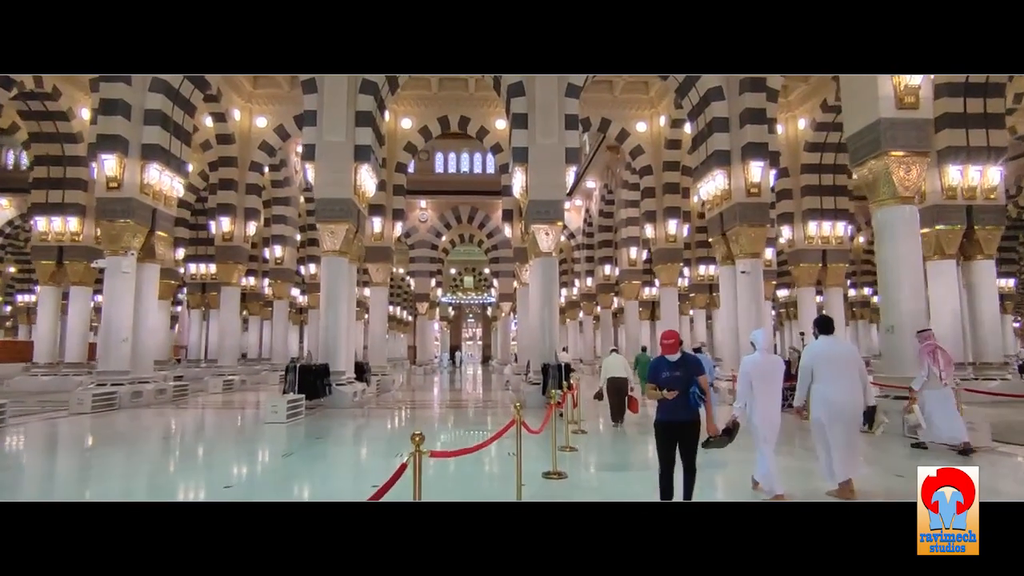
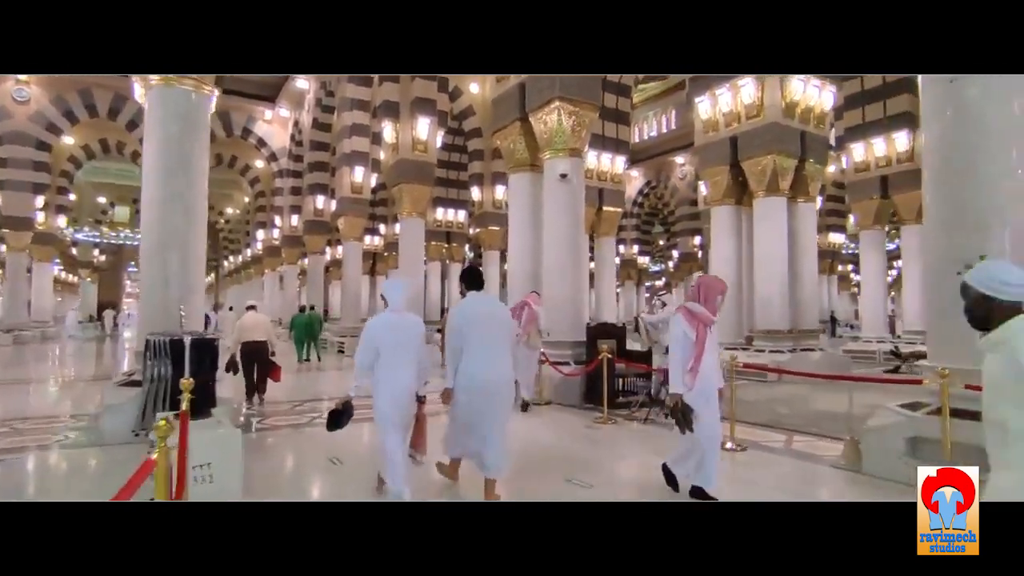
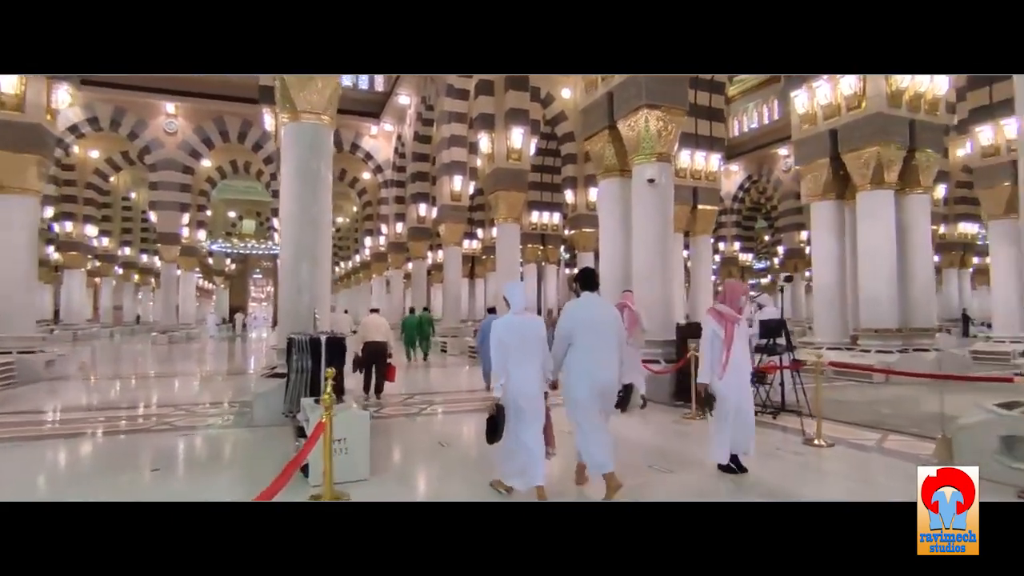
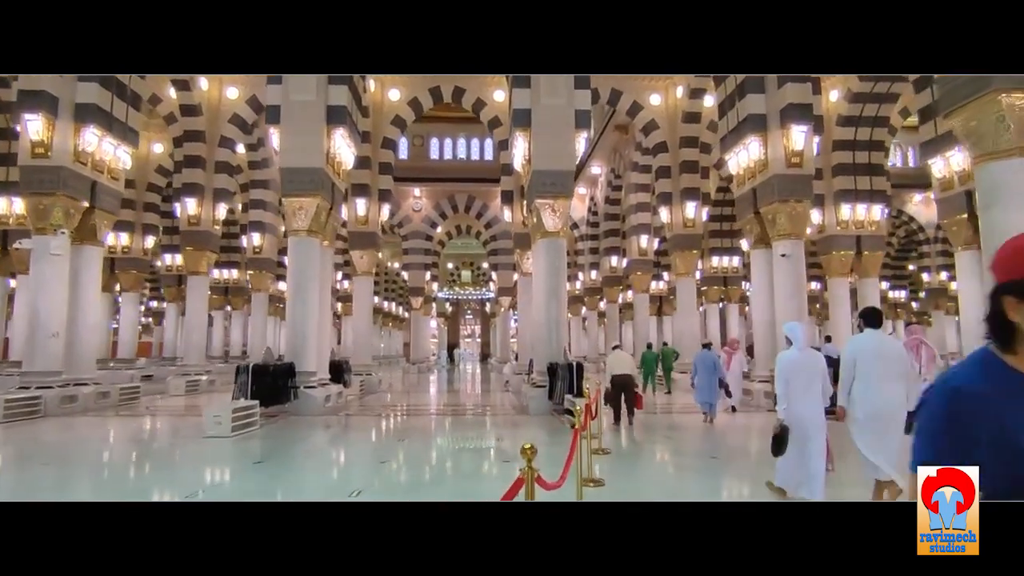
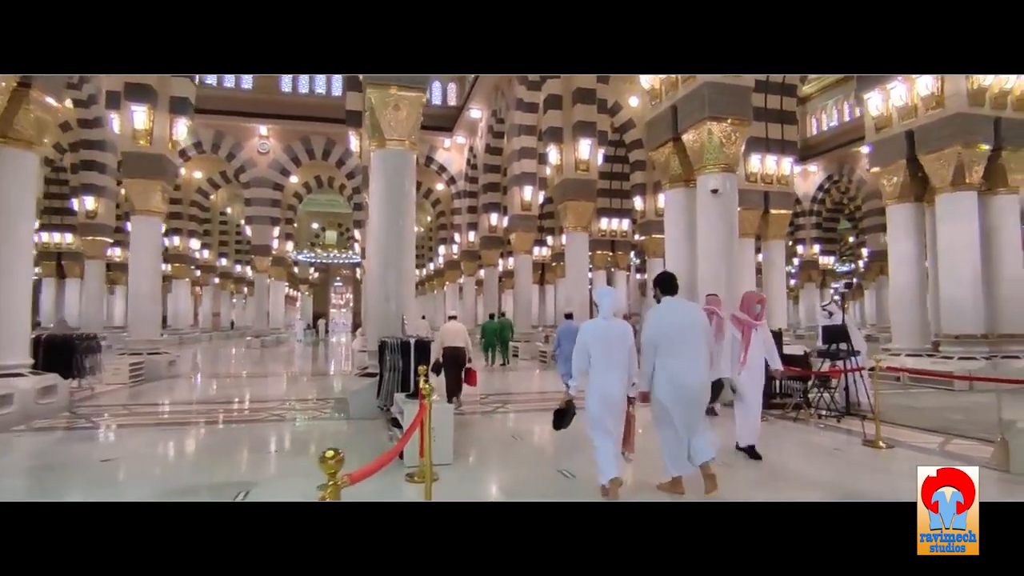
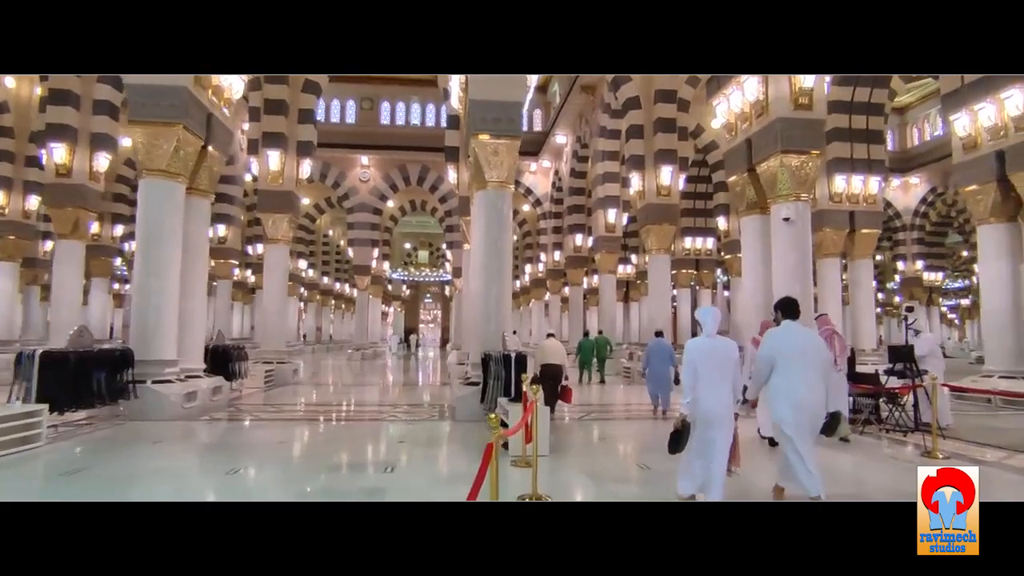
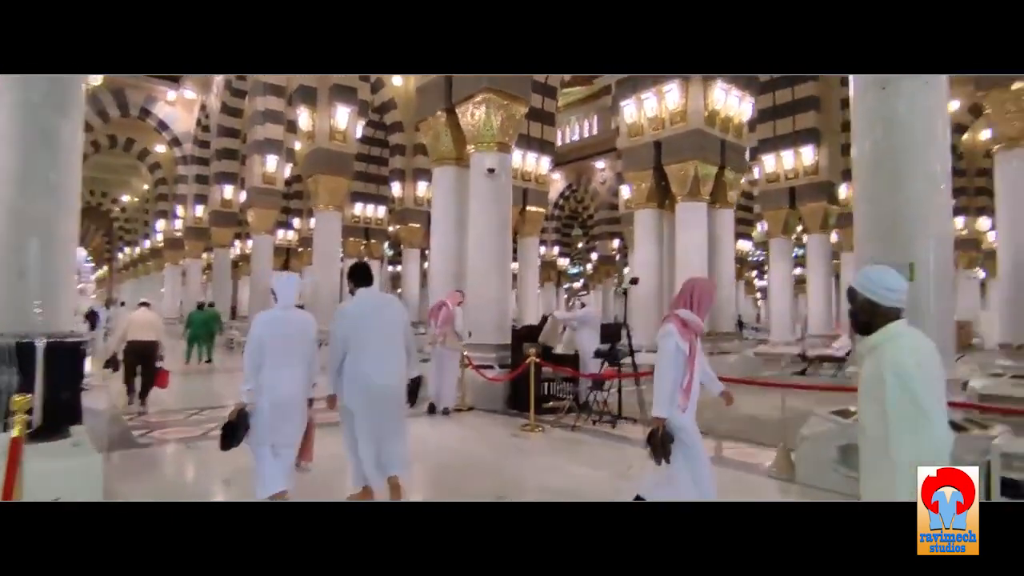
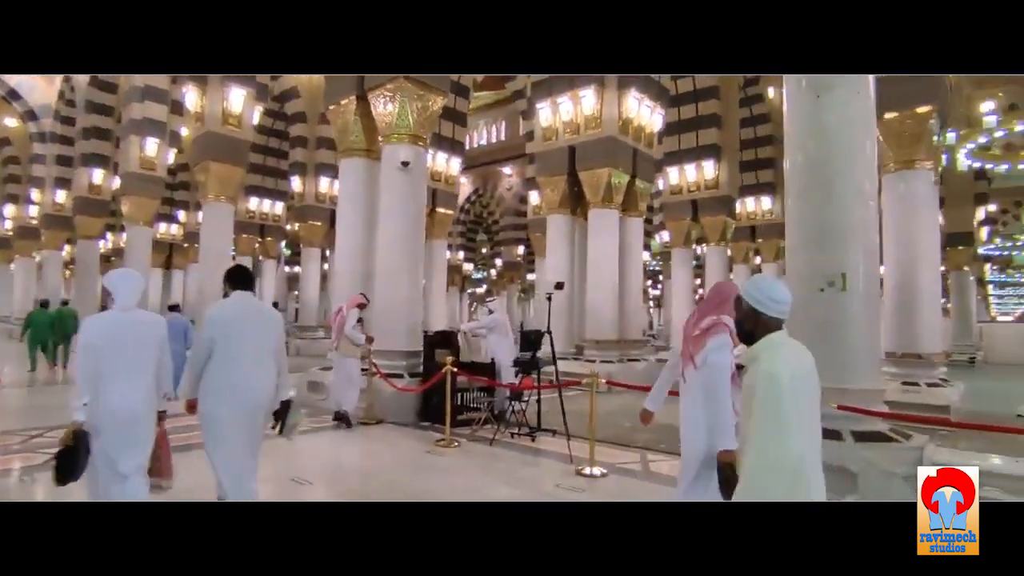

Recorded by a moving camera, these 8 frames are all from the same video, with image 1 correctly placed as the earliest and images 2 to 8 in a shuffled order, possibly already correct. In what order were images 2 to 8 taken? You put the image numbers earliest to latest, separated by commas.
4, 6, 5, 3, 2, 7, 8
